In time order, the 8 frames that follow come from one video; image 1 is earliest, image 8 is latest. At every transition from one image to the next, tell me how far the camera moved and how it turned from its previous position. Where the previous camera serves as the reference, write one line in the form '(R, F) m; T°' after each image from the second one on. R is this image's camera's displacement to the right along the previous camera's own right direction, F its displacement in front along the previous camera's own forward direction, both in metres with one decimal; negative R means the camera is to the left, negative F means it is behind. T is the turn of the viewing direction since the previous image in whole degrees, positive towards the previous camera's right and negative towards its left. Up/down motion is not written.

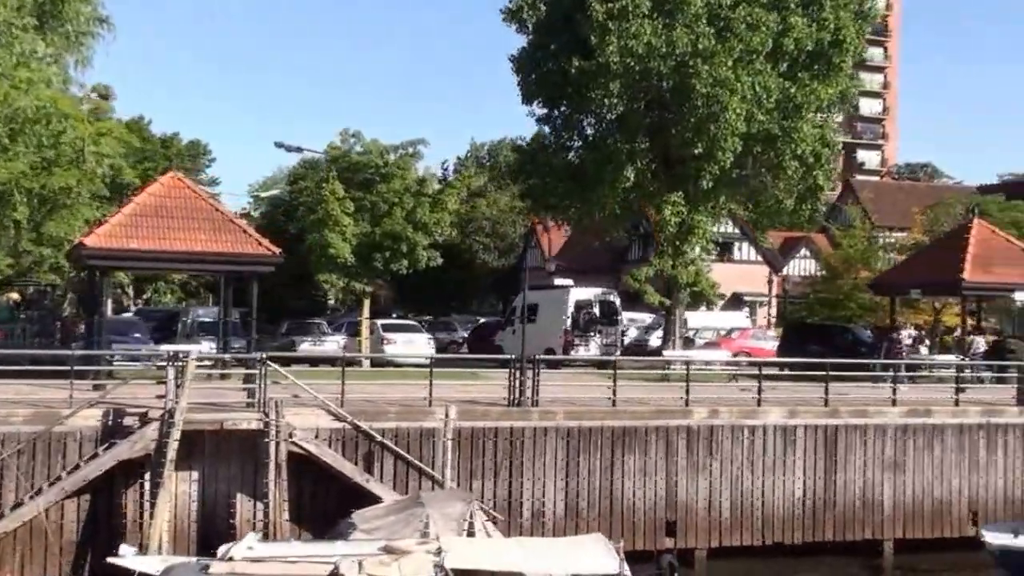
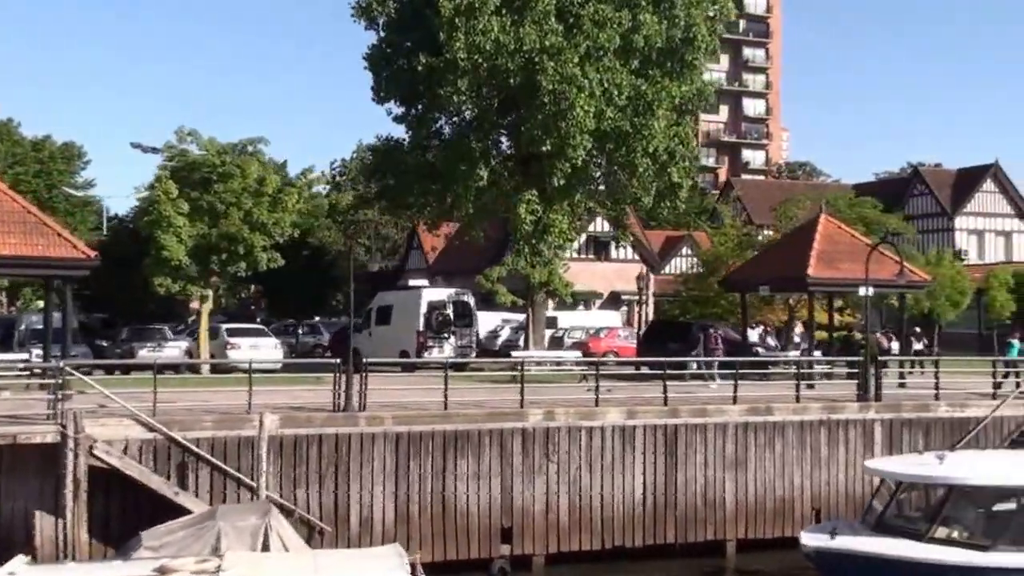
(+1.3, +0.6) m; +4°
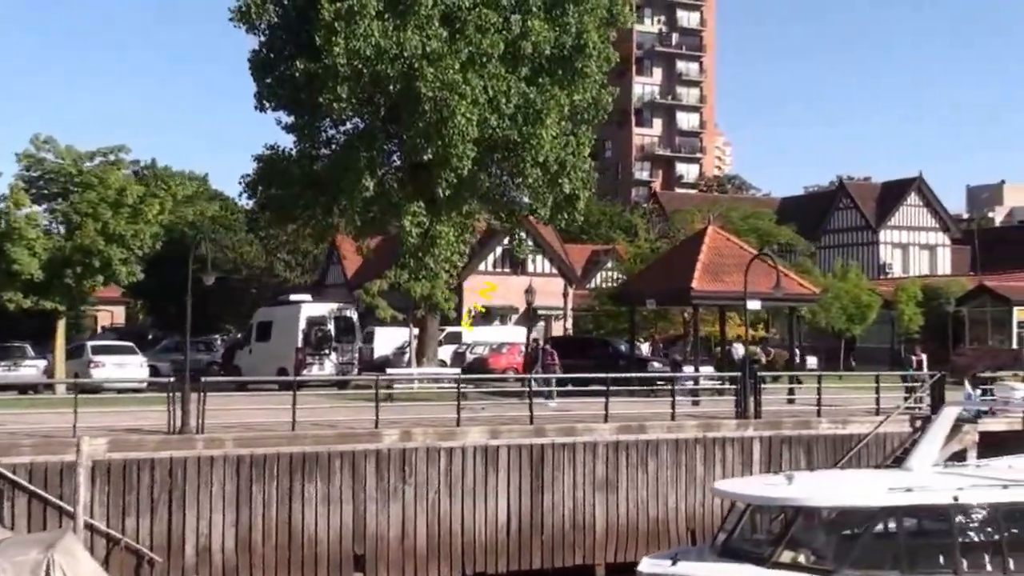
(+1.6, +1.0) m; +2°
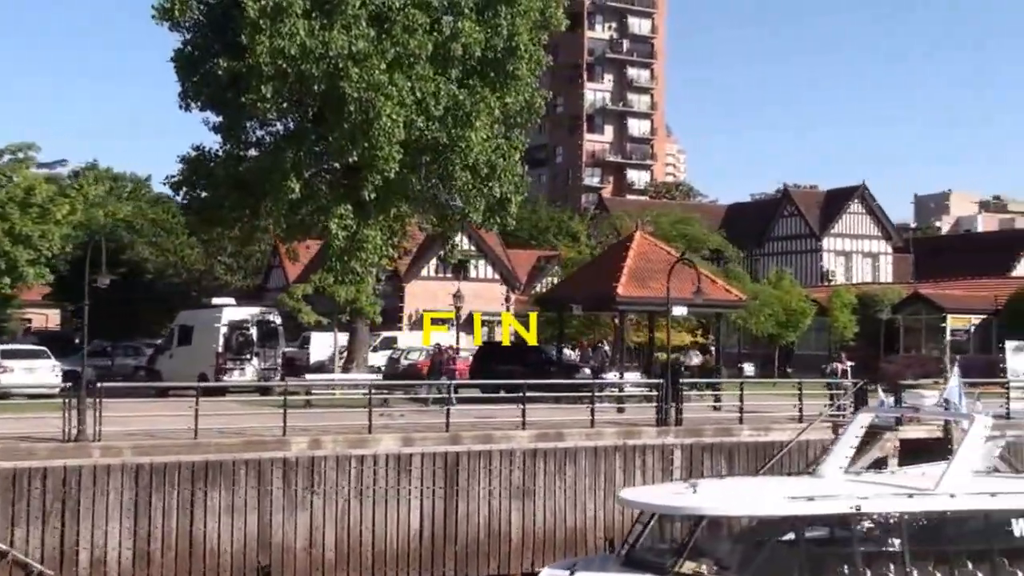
(+0.7, +0.4) m; +2°
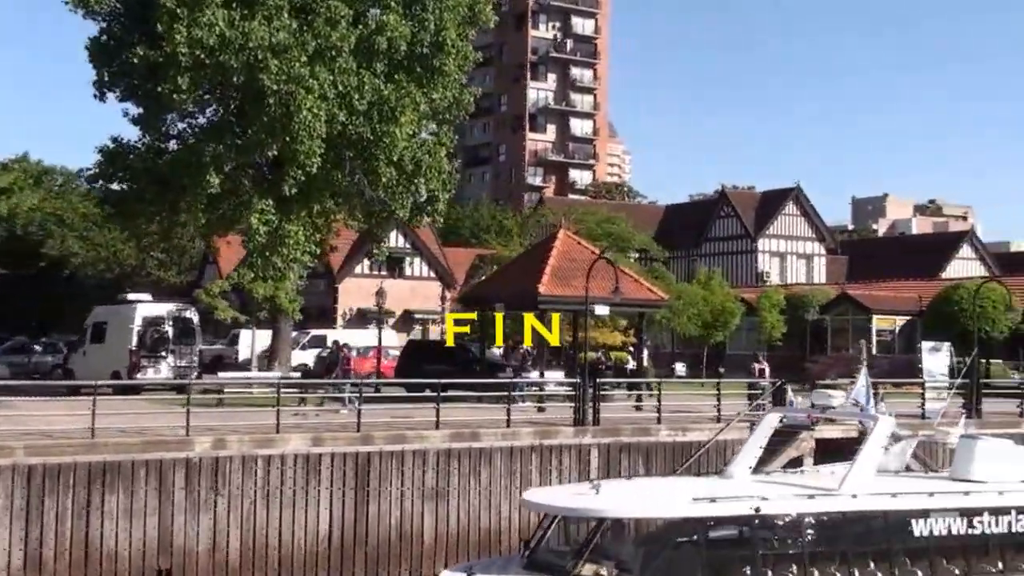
(+0.6, +0.3) m; +2°
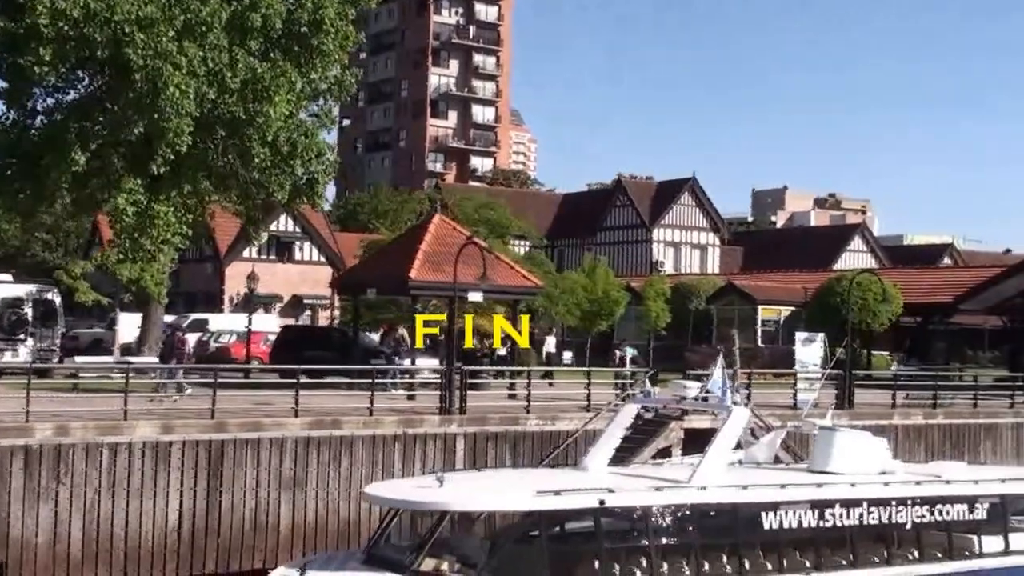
(+0.7, +0.4) m; +4°
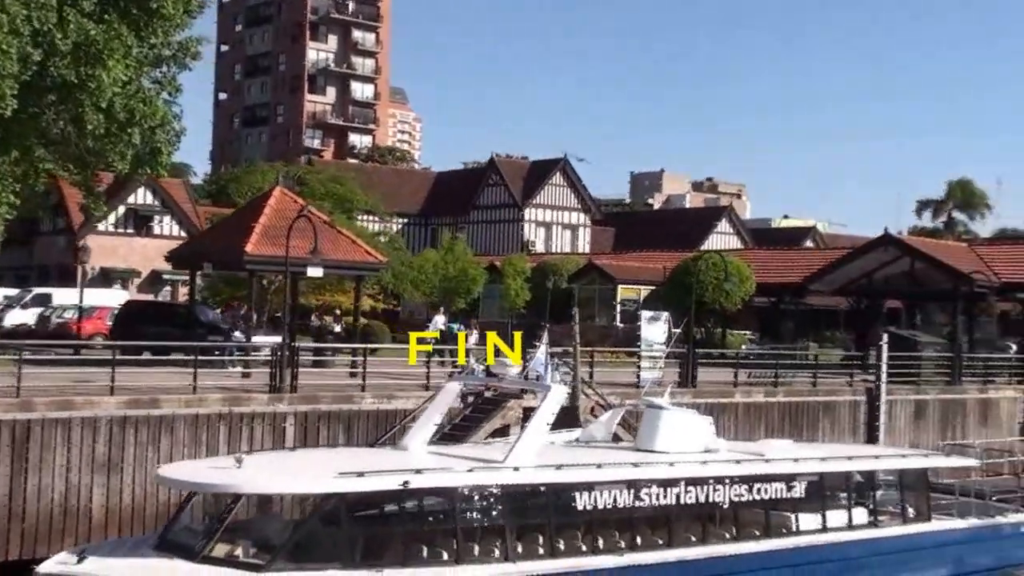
(+0.9, +0.5) m; +5°
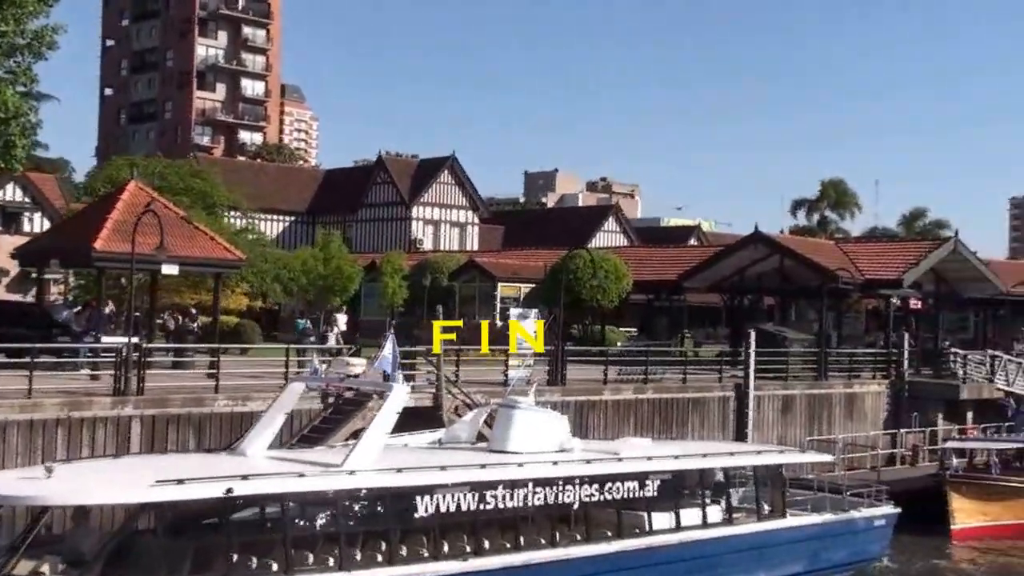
(+0.7, +0.6) m; +5°
